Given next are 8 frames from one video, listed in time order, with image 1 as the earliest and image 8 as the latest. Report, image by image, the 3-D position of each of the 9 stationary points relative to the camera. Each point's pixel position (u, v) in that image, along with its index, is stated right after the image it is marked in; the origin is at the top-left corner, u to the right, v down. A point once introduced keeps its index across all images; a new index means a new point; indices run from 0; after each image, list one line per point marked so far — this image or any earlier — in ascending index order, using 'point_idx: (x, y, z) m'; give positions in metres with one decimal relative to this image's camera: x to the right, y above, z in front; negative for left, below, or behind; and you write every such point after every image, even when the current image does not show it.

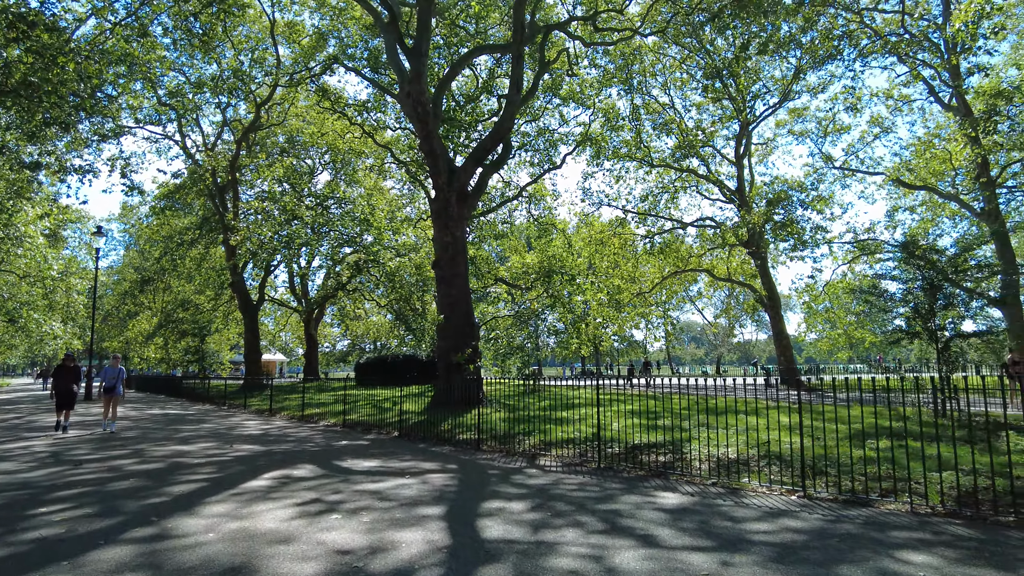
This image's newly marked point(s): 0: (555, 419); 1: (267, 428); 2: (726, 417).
0: (+0.7, -2.2, +10.6) m
1: (-4.1, -2.4, +10.8) m
2: (+3.7, -2.2, +10.8) m
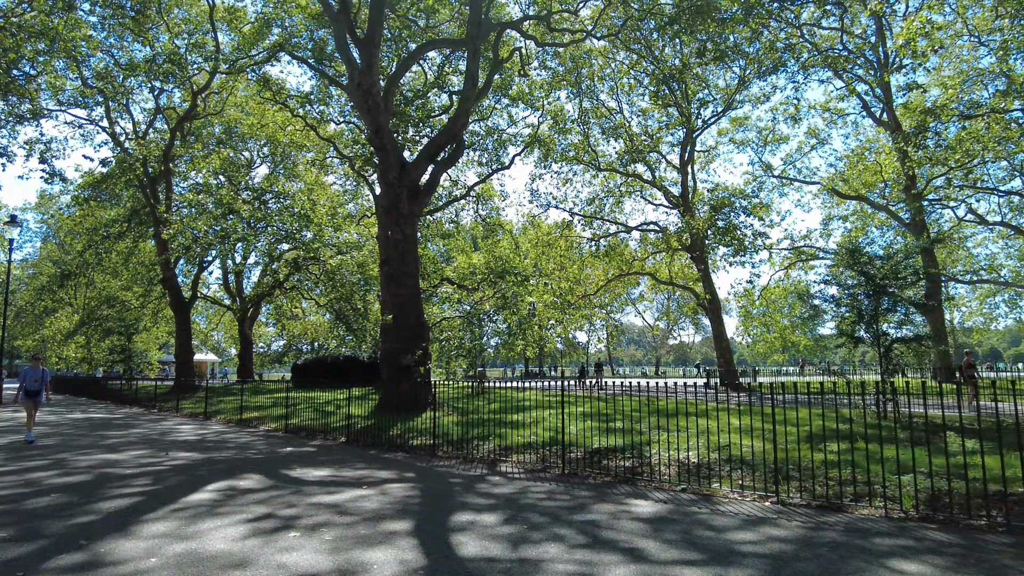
0: (0.0, -2.2, +10.4) m
1: (-4.9, -2.3, +10.1) m
2: (+2.9, -2.2, +10.8) m
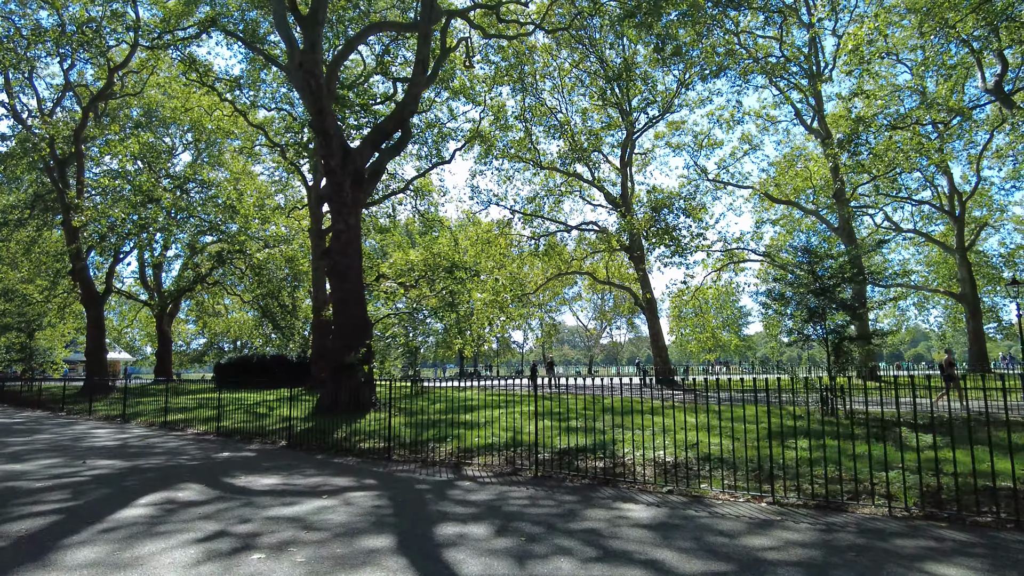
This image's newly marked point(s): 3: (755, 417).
0: (-0.8, -2.1, +10.0) m
1: (-5.5, -2.2, +9.2) m
2: (+2.1, -2.2, +10.7) m
3: (+4.0, -2.1, +10.5) m
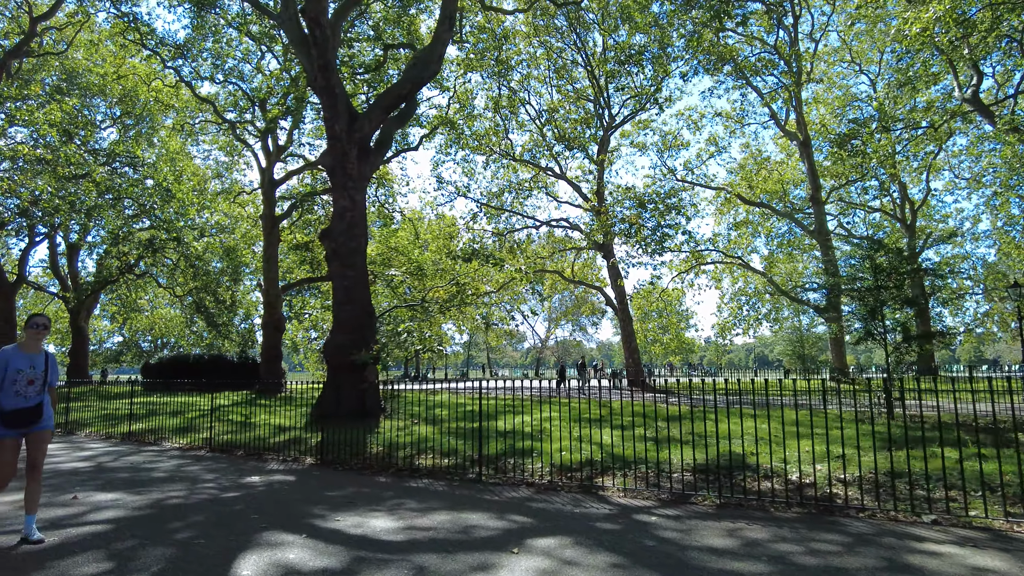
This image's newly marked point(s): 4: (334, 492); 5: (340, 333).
0: (0.0, -1.9, +8.5) m
1: (-4.7, -1.9, +7.1) m
2: (+2.7, -2.0, +9.6) m
3: (+4.6, -2.0, +9.7) m
4: (-1.4, -1.6, +5.0) m
5: (-2.7, -0.7, +10.1) m
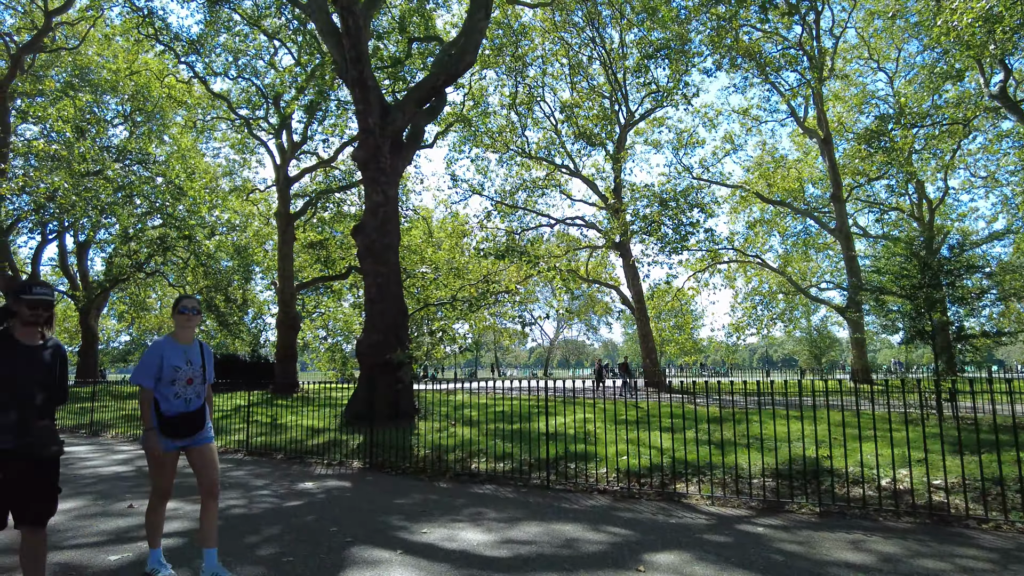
0: (+0.5, -1.9, +8.2) m
1: (-4.1, -1.8, +6.9) m
2: (+3.3, -2.0, +9.3) m
3: (+5.2, -2.0, +9.4) m
4: (-0.8, -1.6, +4.8) m
5: (-2.1, -0.7, +9.8) m
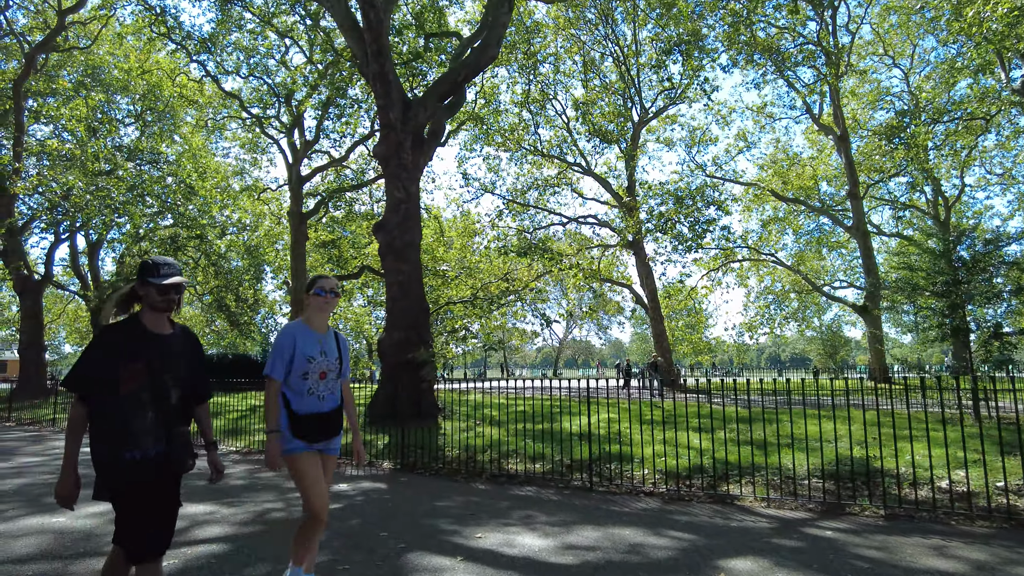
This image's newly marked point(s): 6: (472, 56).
0: (+0.9, -1.8, +8.0) m
1: (-3.8, -1.8, +6.7) m
2: (+3.6, -1.9, +9.1) m
3: (+5.6, -1.9, +9.1) m
4: (-0.5, -1.5, +4.6) m
5: (-1.8, -0.6, +9.6) m
6: (-0.7, +3.7, +10.3) m
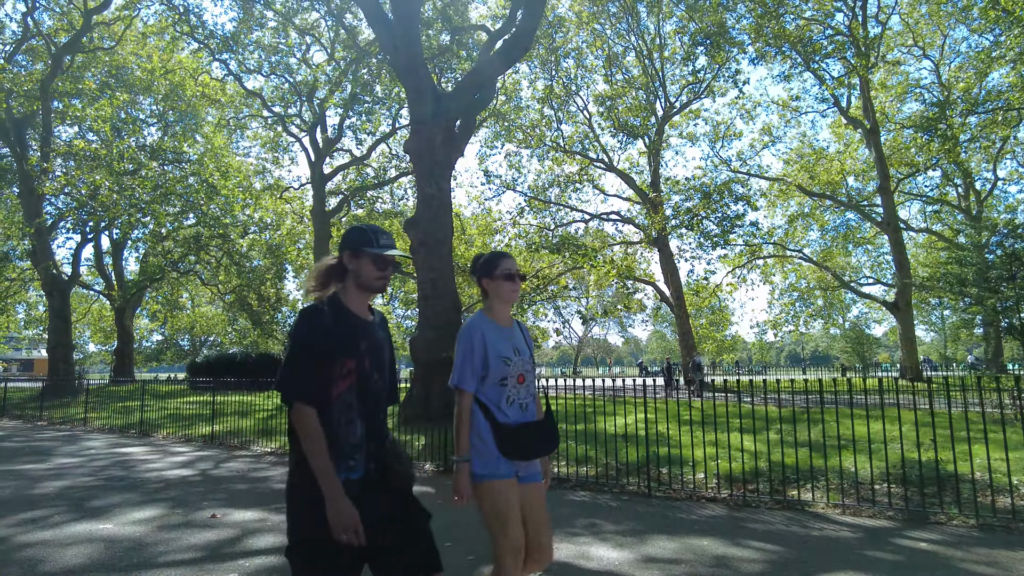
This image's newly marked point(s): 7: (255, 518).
0: (+1.4, -1.8, +7.8) m
1: (-3.3, -1.8, +6.6) m
2: (+4.1, -1.9, +8.8) m
3: (+6.1, -1.9, +8.8) m
4: (-0.1, -1.5, +4.4) m
5: (-1.2, -0.6, +9.5) m
6: (-0.2, +3.8, +10.1) m
7: (-1.6, -1.4, +4.0) m
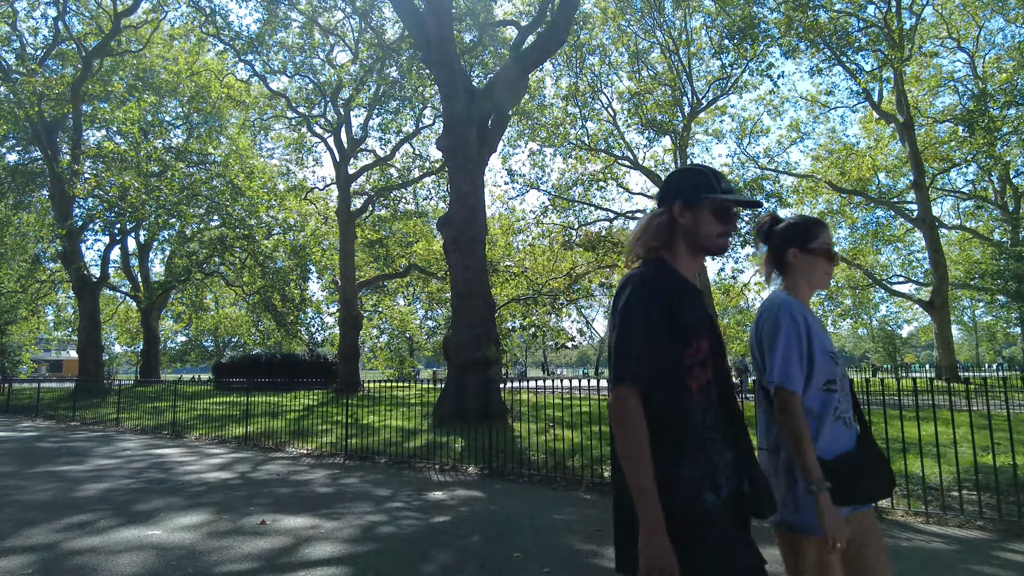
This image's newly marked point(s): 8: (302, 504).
0: (+1.8, -1.7, +7.5) m
1: (-2.9, -1.8, +6.5) m
2: (+4.6, -1.8, +8.5) m
3: (+6.6, -1.8, +8.4) m
4: (+0.3, -1.5, +4.2) m
5: (-0.7, -0.6, +9.3) m
6: (+0.3, +3.8, +9.9) m
7: (-1.3, -1.4, +3.9) m
8: (-1.5, -1.5, +4.5) m
